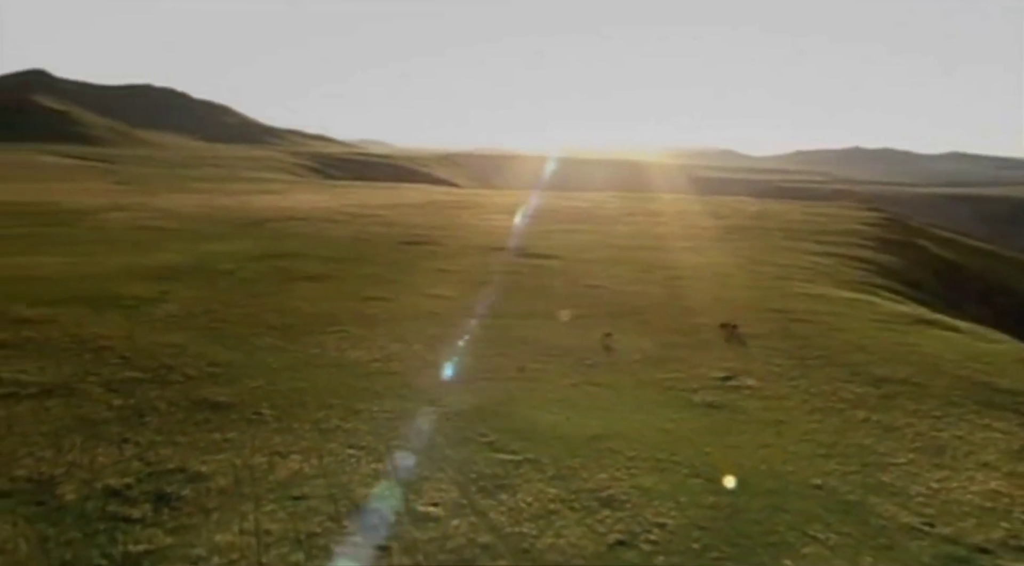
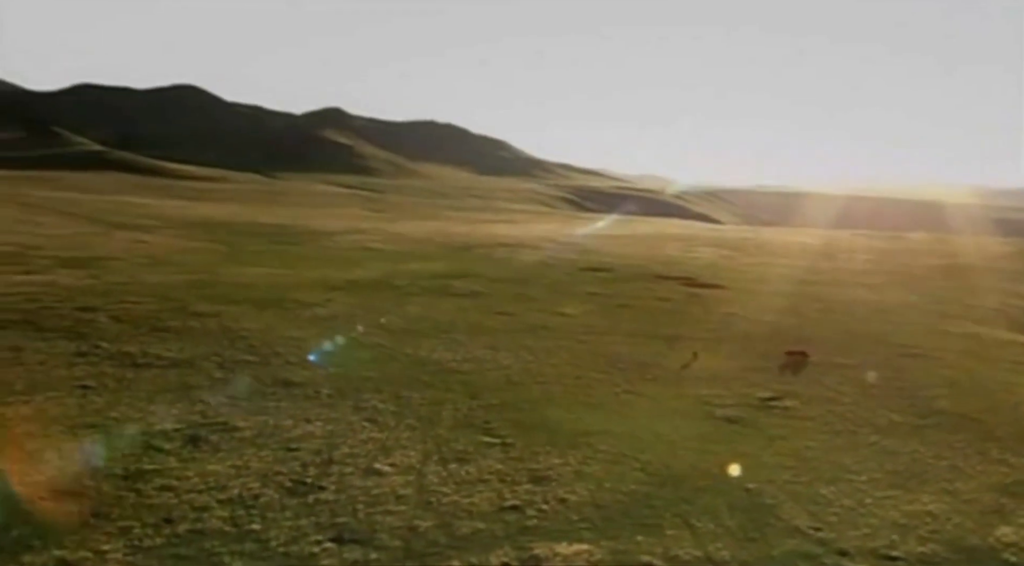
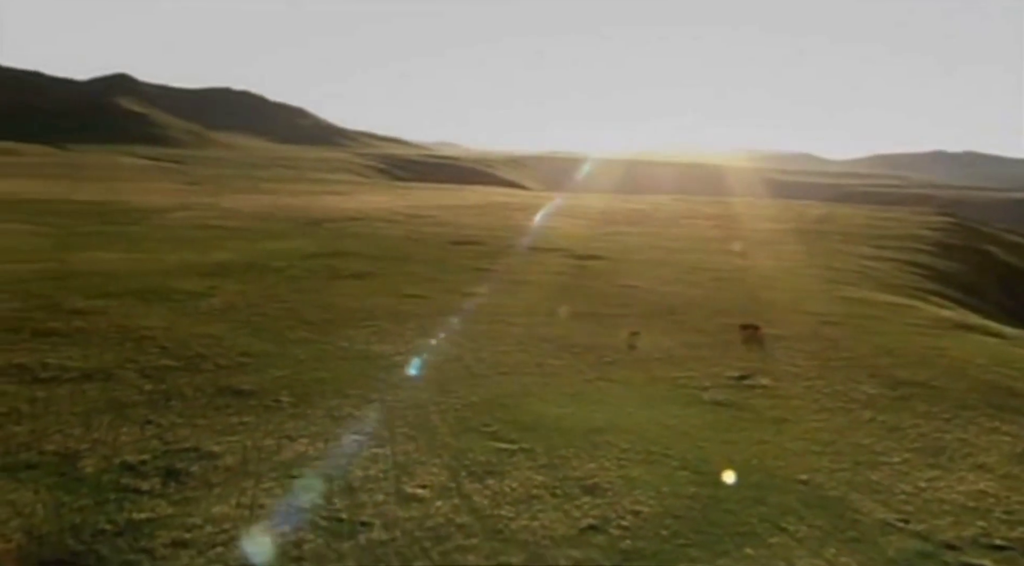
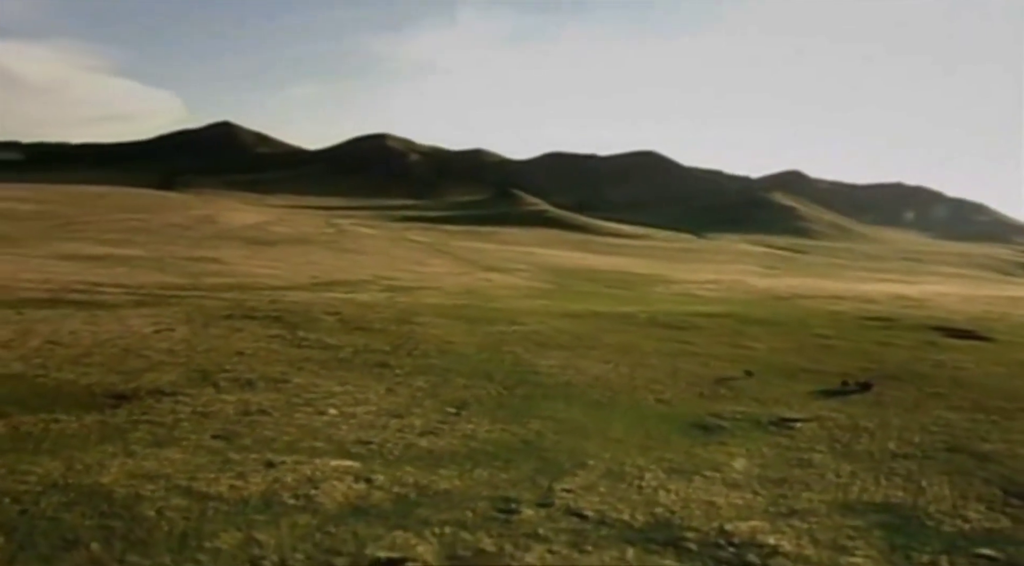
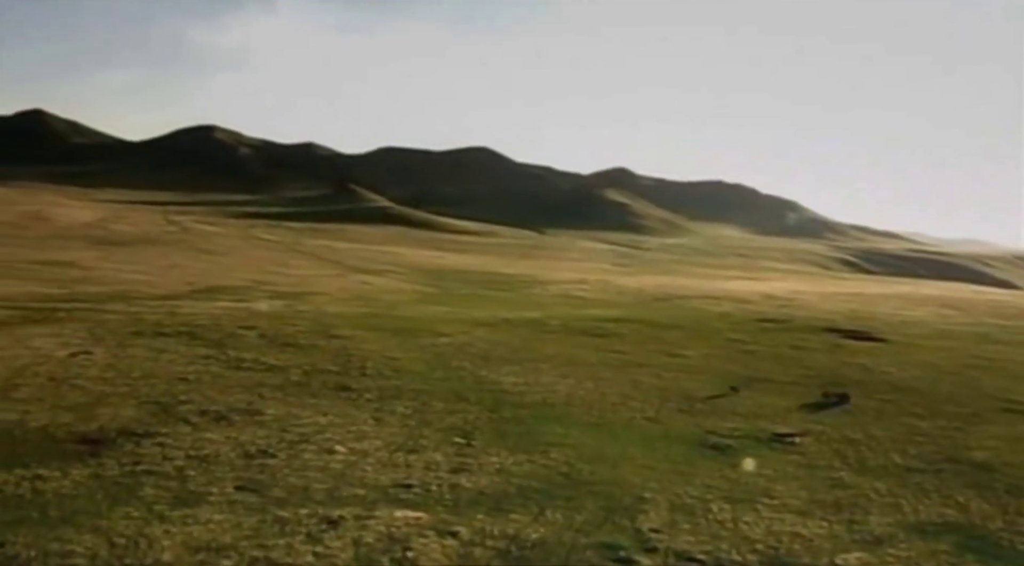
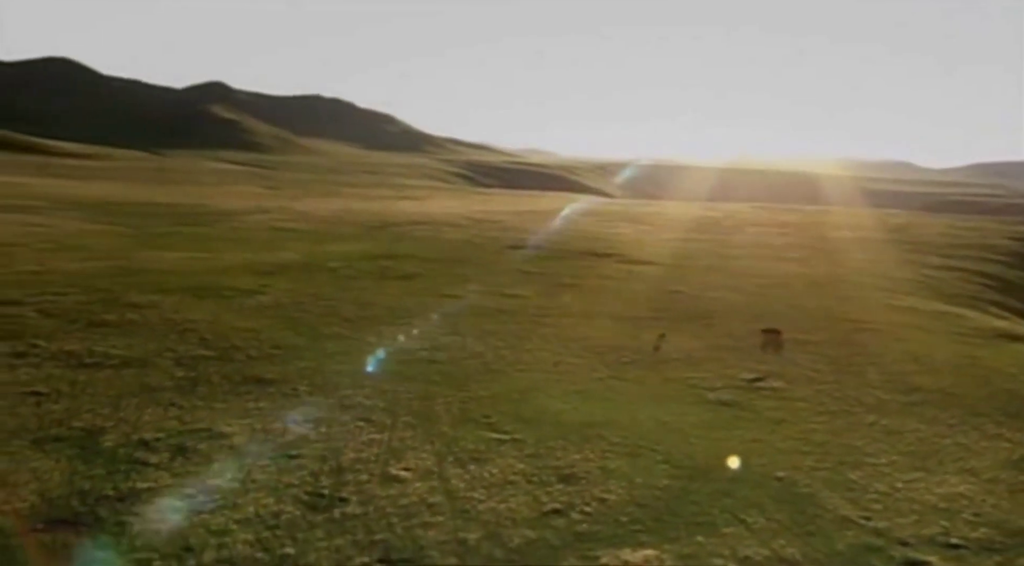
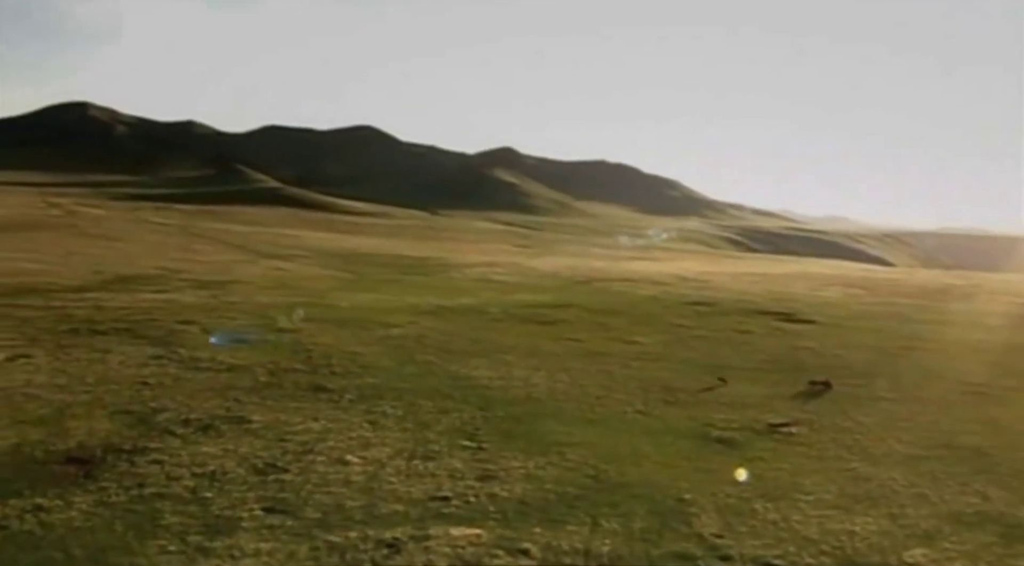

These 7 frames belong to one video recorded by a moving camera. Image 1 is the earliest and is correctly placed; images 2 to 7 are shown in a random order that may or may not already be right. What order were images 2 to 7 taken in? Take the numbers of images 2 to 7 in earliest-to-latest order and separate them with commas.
3, 6, 2, 7, 5, 4
